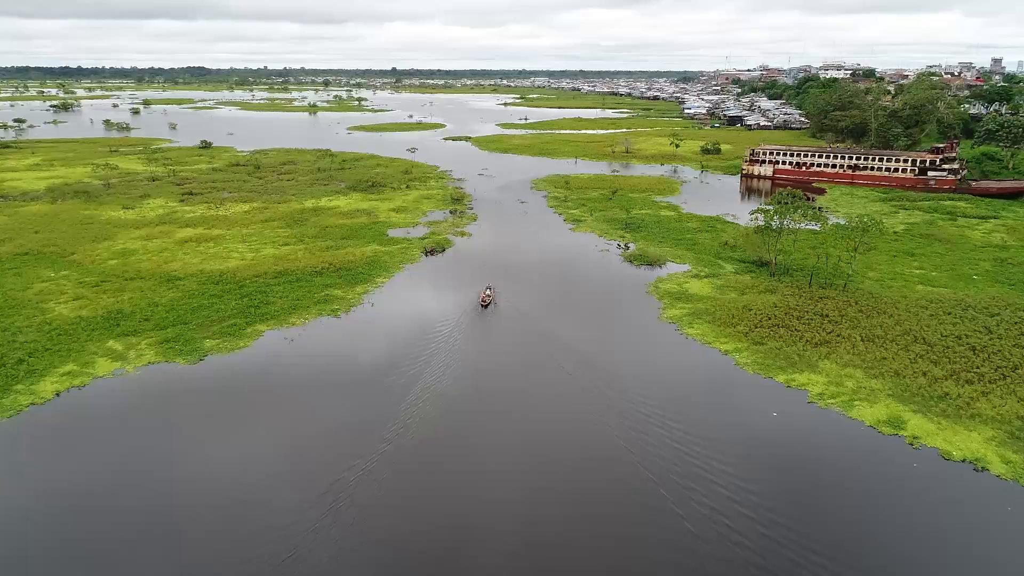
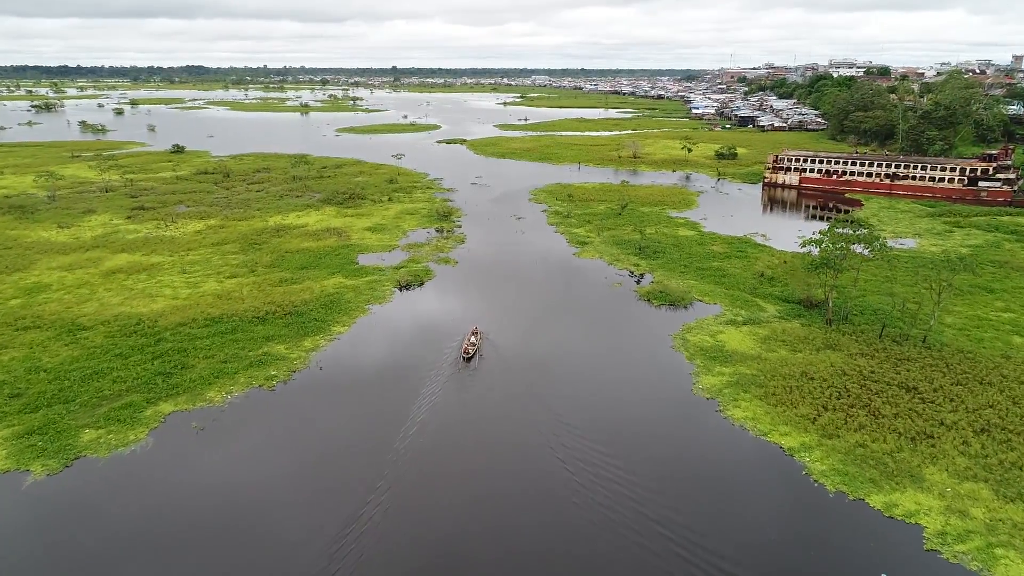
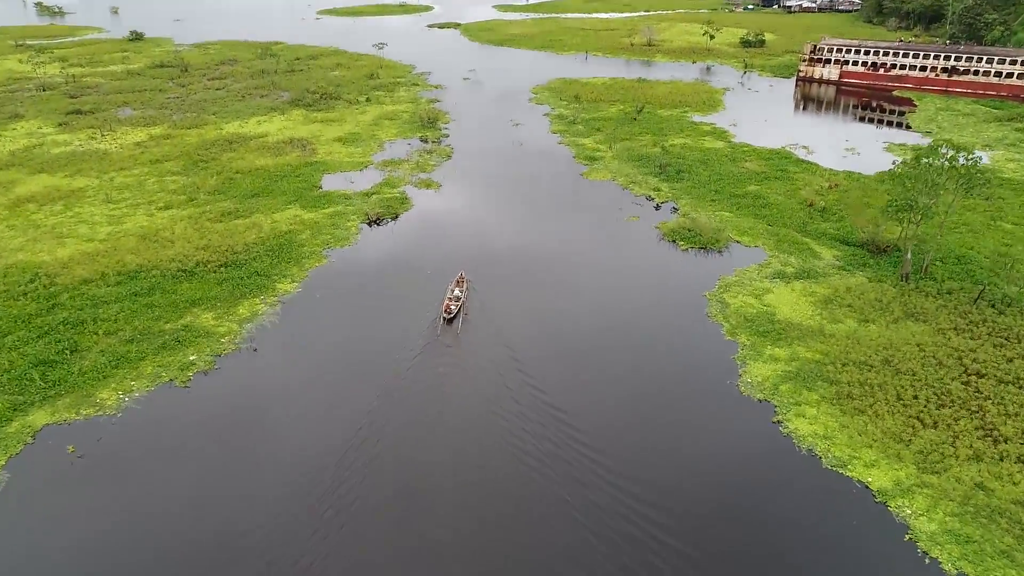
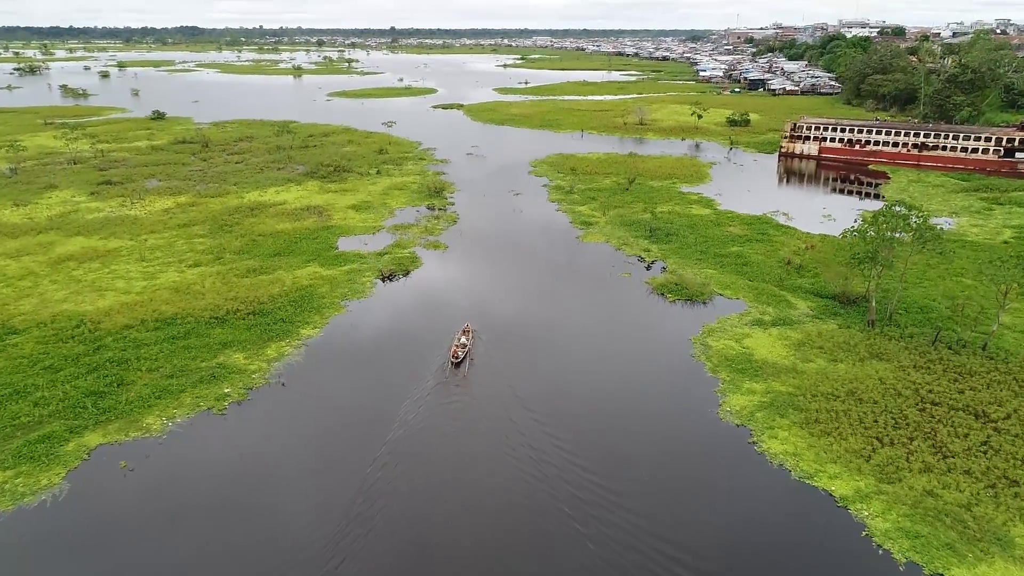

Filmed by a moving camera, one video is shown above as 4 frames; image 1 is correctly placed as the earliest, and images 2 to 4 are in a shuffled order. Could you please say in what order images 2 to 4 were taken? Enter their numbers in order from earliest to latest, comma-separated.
2, 4, 3
